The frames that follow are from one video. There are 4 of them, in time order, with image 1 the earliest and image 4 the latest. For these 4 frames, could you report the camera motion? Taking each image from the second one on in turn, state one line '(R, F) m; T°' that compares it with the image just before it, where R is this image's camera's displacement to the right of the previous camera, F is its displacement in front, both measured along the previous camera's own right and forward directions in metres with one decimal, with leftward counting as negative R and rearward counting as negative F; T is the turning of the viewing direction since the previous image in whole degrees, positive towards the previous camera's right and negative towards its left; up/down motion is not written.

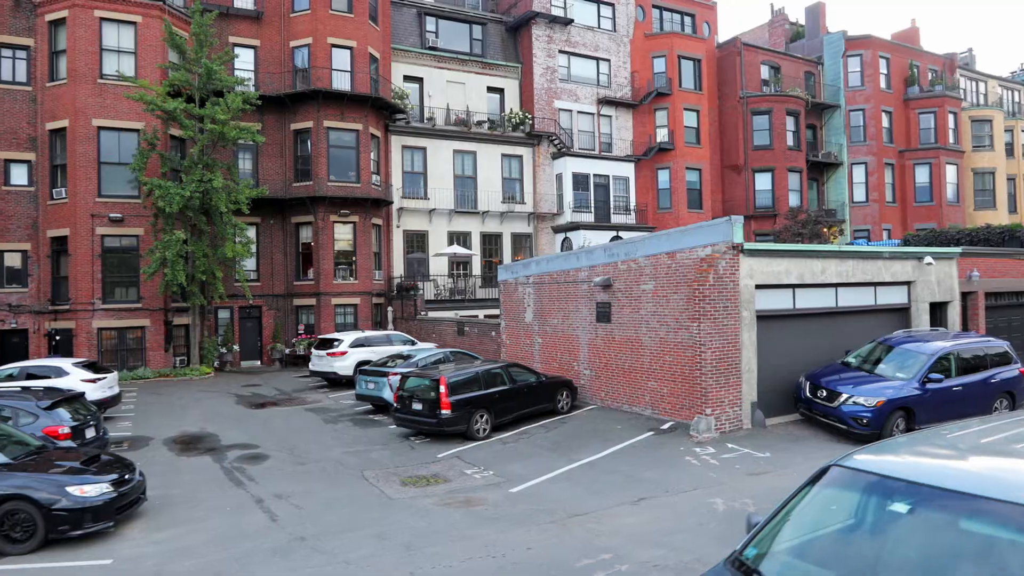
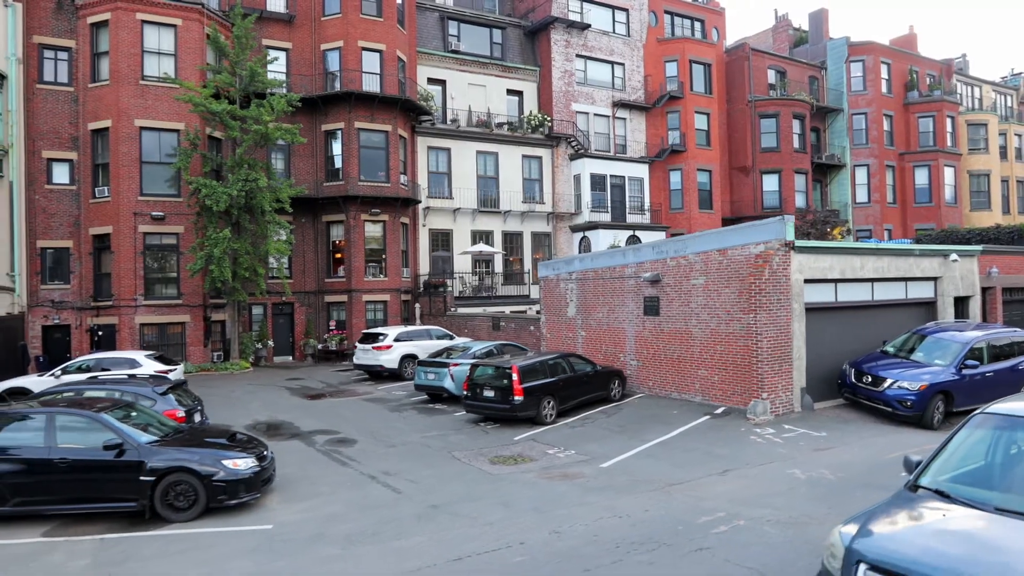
(-1.7, -0.8) m; +1°
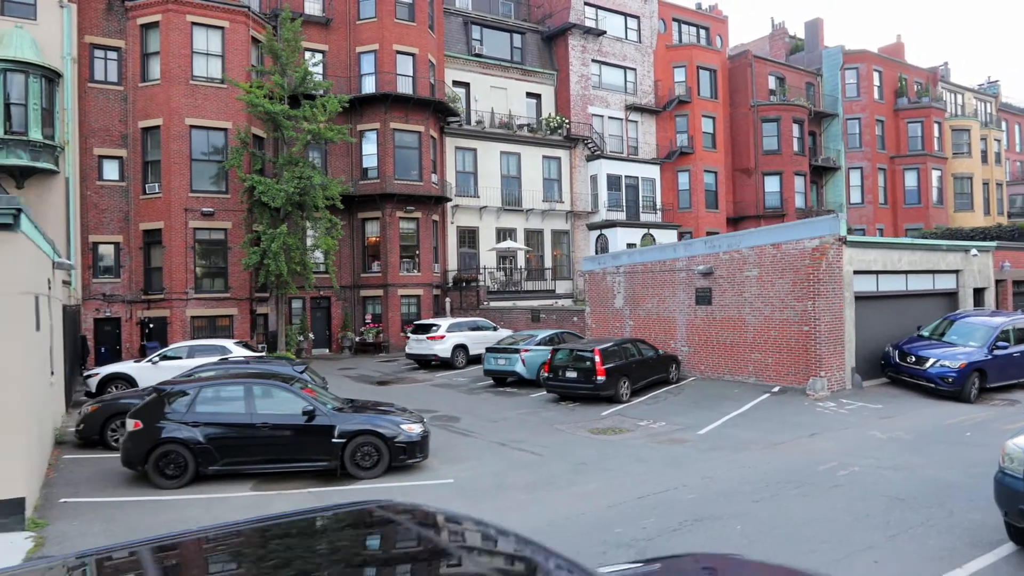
(-2.5, -1.2) m; +2°
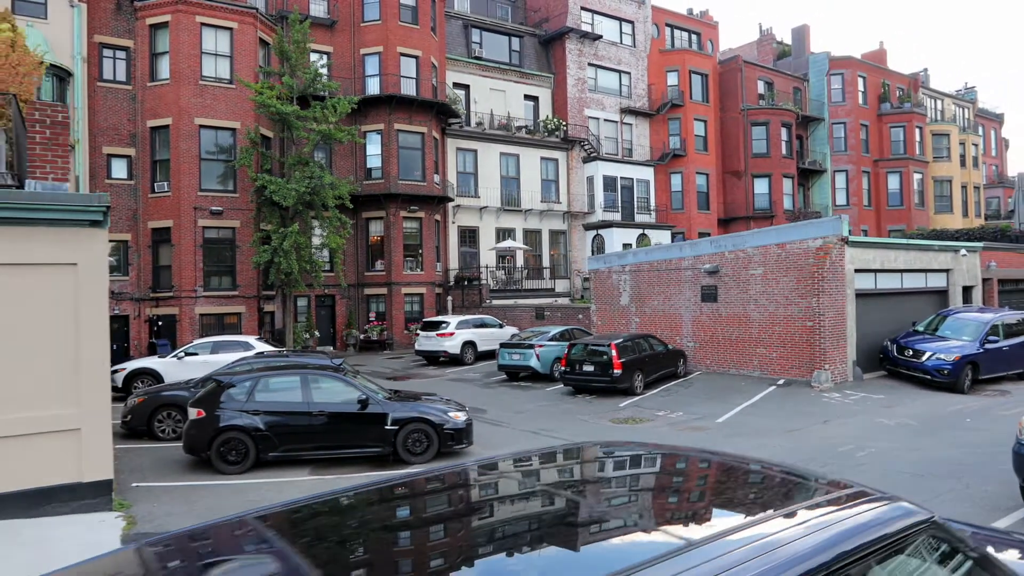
(-0.9, -0.6) m; +2°
